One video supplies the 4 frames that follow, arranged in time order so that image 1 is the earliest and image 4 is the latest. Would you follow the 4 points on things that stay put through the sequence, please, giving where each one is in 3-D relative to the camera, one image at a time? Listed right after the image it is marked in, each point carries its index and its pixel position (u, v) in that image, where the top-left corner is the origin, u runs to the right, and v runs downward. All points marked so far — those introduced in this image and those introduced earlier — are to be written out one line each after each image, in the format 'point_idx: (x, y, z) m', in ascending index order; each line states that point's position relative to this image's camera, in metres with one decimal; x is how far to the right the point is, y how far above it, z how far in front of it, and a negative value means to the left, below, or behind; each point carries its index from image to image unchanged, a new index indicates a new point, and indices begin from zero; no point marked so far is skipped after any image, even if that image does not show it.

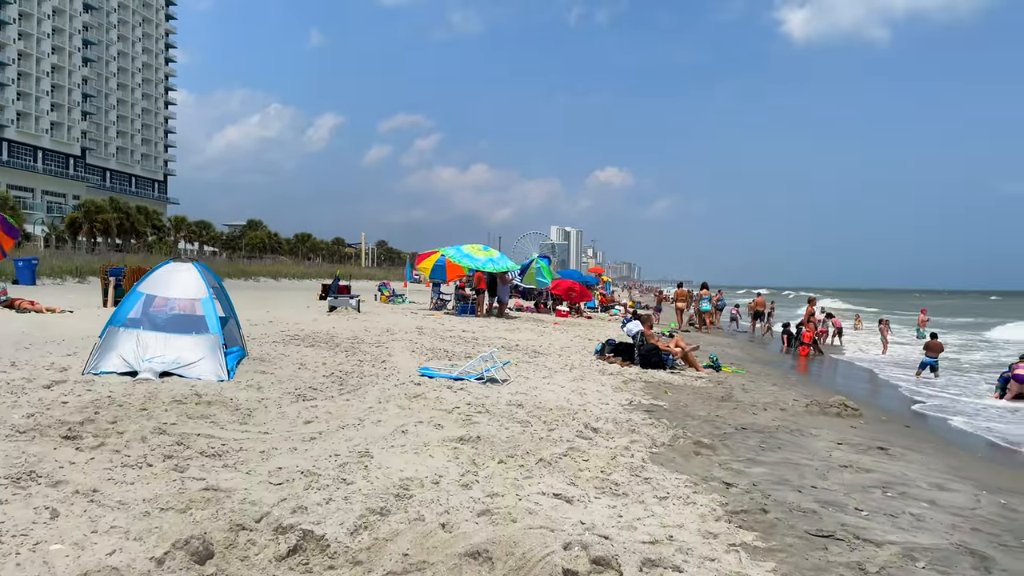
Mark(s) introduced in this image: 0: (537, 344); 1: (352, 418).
0: (+0.4, -0.9, +11.5) m
1: (-1.1, -0.9, +5.4) m
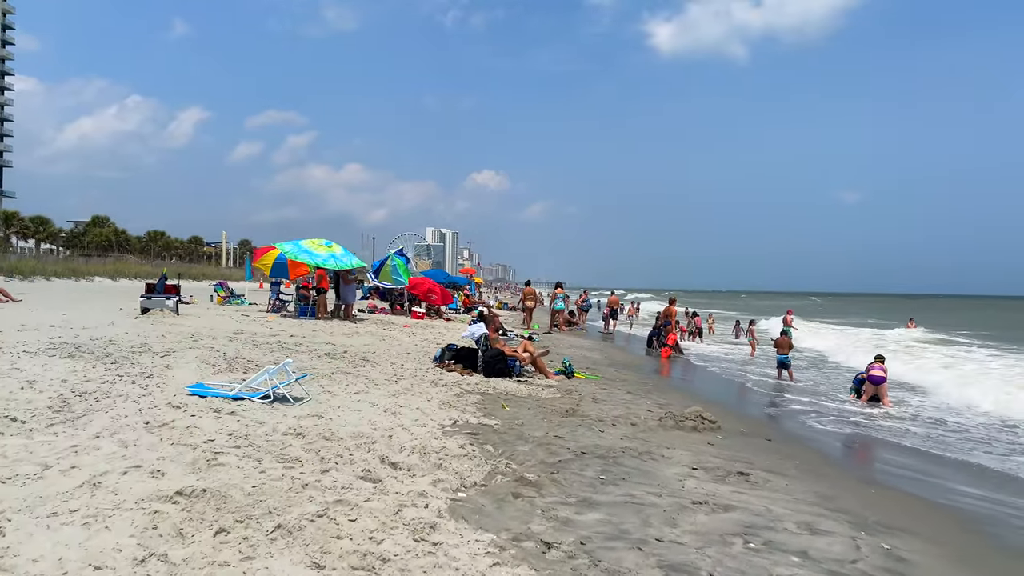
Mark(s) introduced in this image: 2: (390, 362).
0: (-1.9, -0.8, +10.1) m
1: (-2.4, -0.9, +3.8) m
2: (-1.4, -0.9, +9.0) m
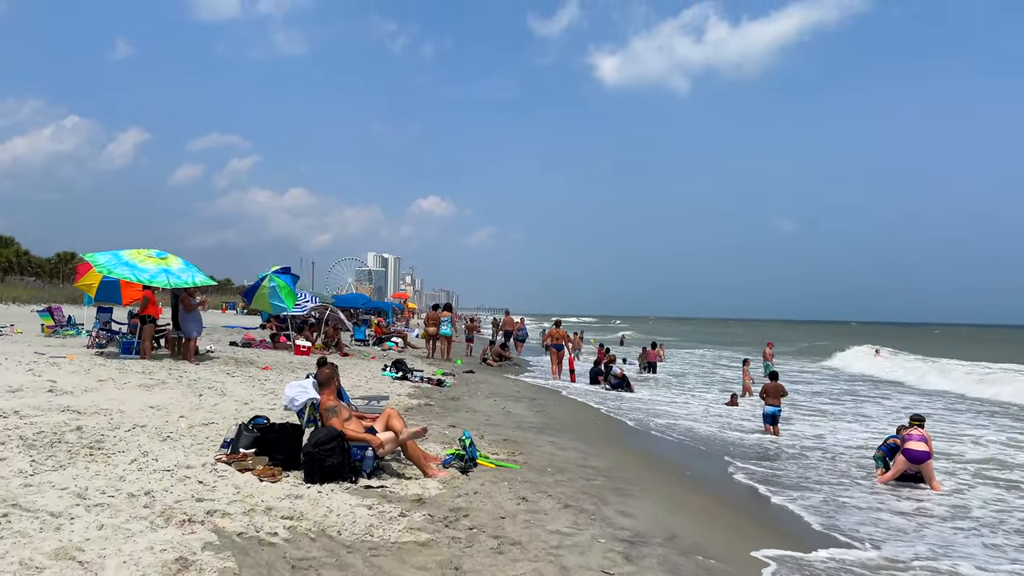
0: (-3.0, -1.1, +6.0) m
1: (-3.0, -0.9, -0.2) m
2: (-2.4, -1.1, +5.0) m
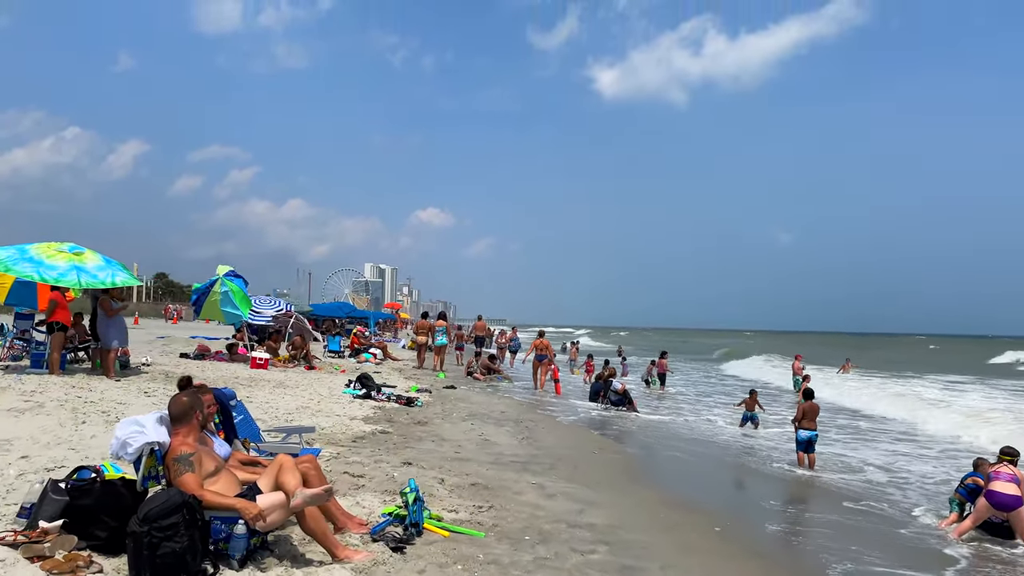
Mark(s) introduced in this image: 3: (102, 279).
0: (-3.2, -1.0, +4.2) m
1: (-3.2, -0.8, -2.0) m
2: (-2.6, -1.0, +3.2) m
3: (-4.9, +0.1, +9.0) m
